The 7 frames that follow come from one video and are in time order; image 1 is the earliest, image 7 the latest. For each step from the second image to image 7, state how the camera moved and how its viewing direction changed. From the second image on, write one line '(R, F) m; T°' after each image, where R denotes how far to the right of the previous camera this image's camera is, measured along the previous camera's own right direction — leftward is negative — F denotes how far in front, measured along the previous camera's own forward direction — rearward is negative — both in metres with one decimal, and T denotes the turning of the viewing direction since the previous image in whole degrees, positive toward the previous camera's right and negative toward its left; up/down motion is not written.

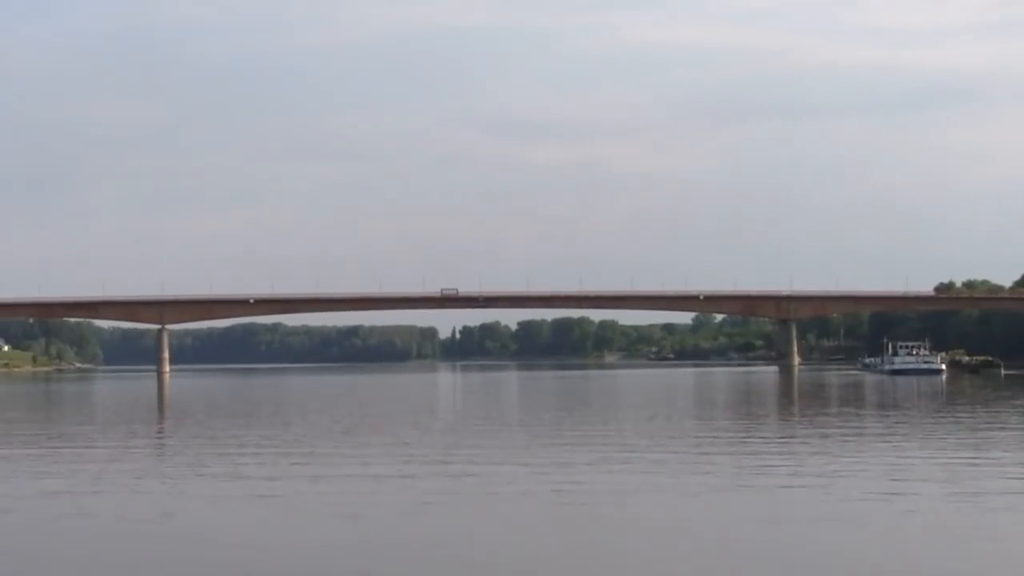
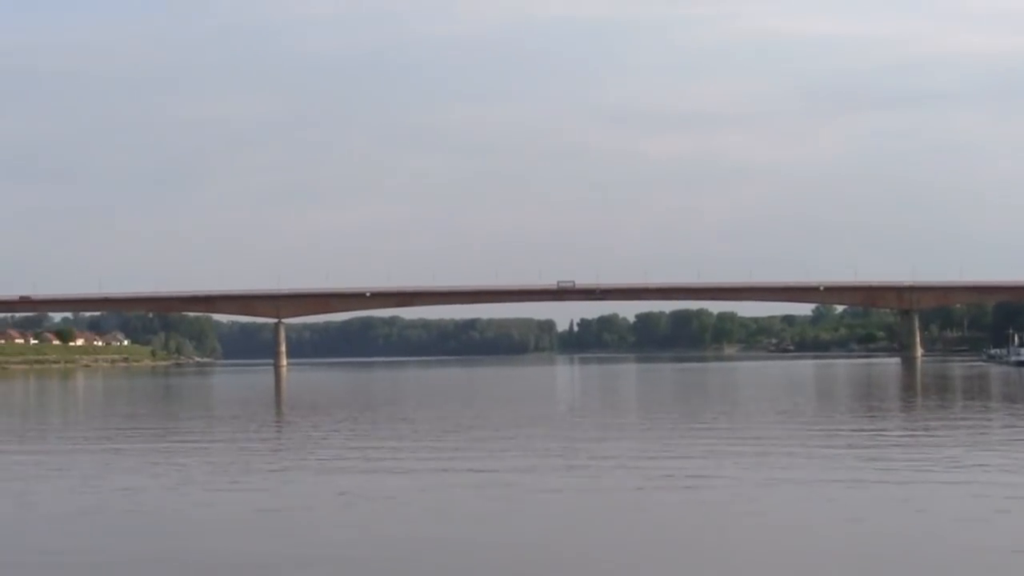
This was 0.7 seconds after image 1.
(0.0, +0.2) m; -3°
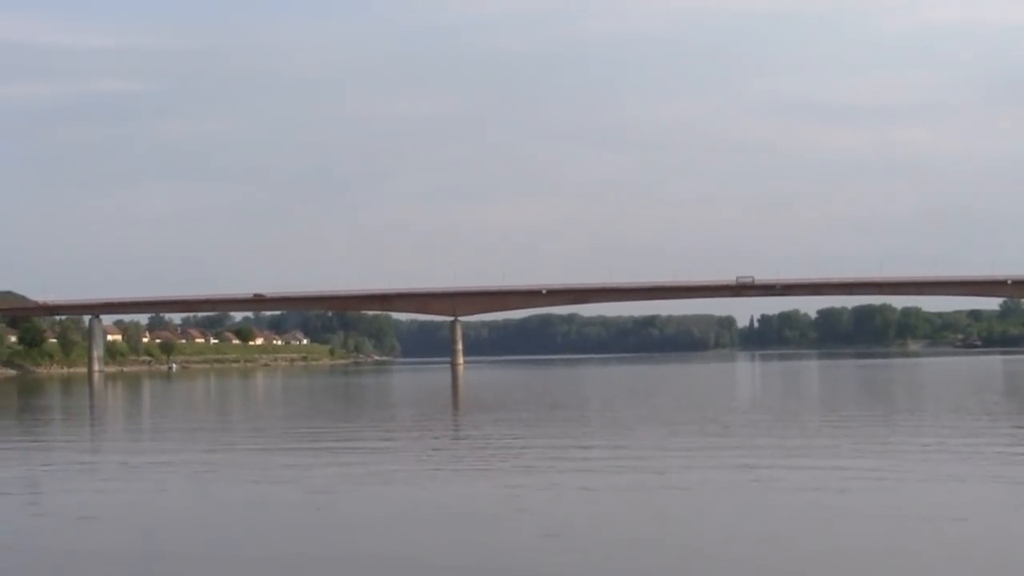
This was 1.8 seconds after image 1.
(0.0, +0.4) m; -4°
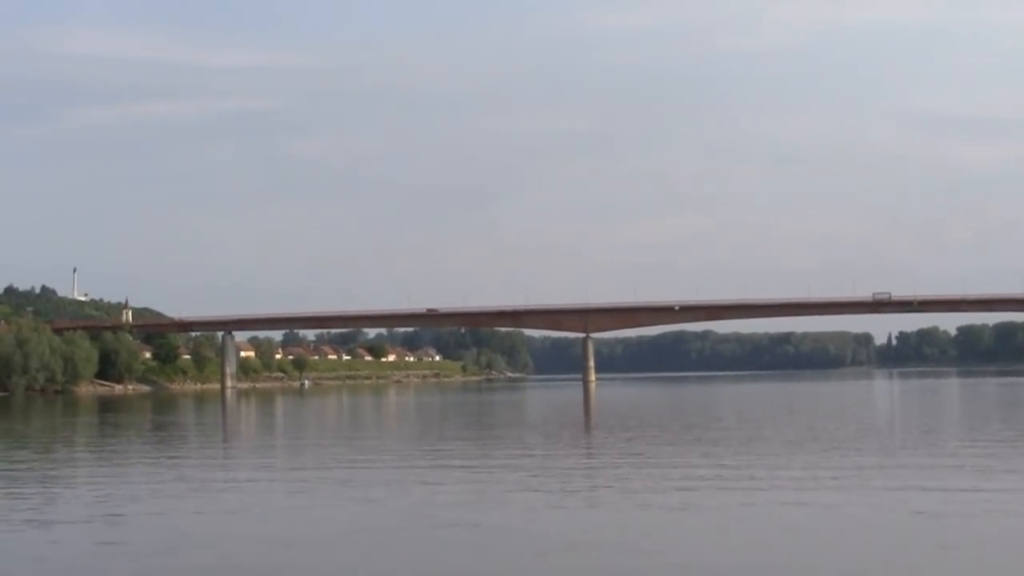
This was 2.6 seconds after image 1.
(0.0, +0.4) m; -3°
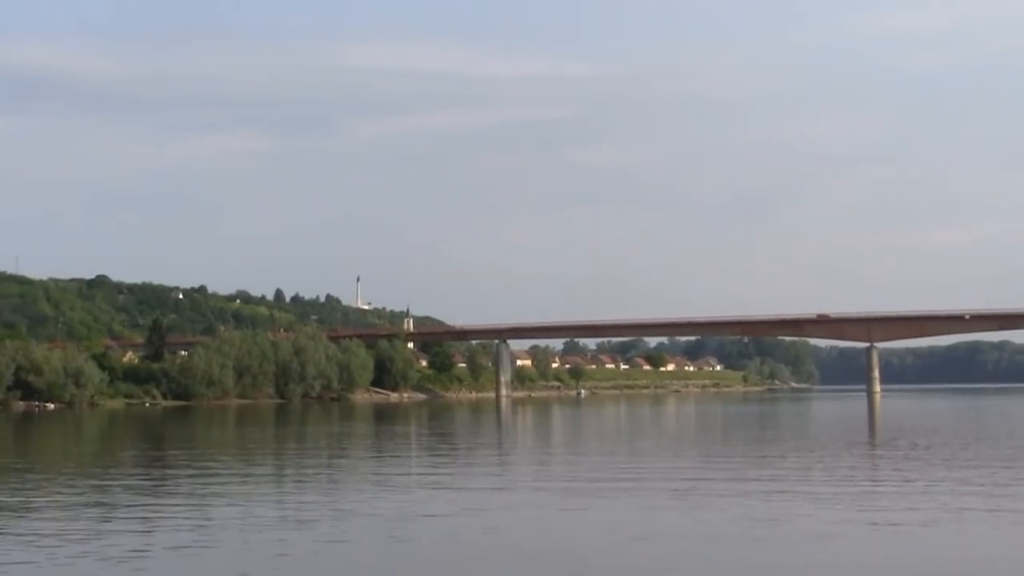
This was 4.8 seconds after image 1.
(+0.1, +1.6) m; -7°
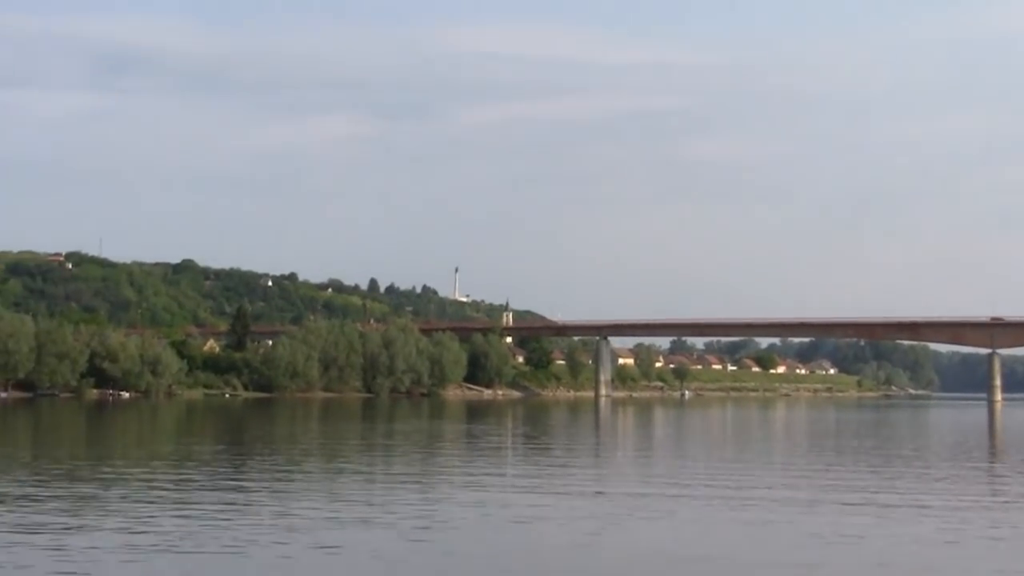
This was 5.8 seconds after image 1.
(+0.2, +3.4) m; -3°
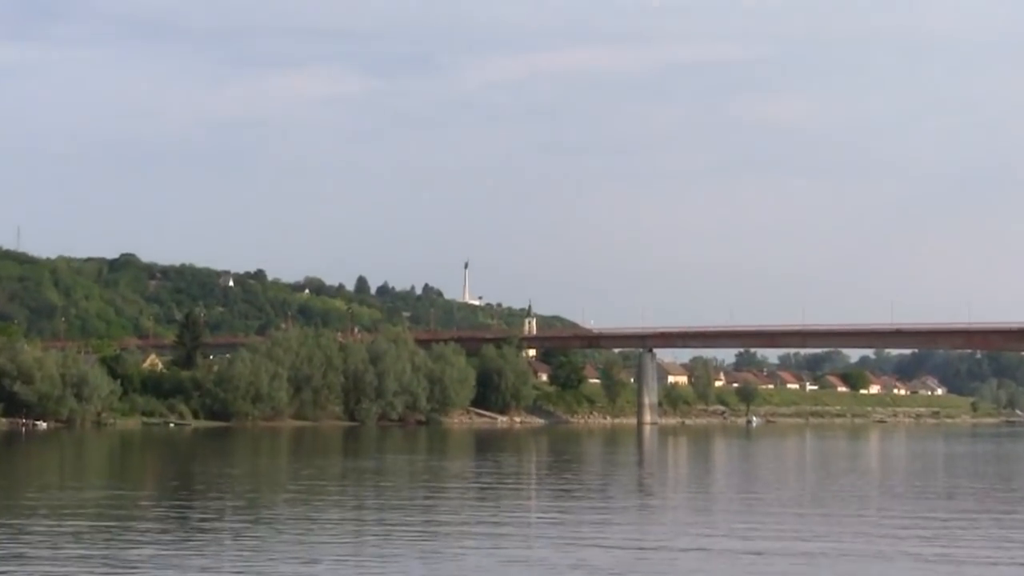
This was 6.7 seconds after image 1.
(+0.3, +12.7) m; -1°
